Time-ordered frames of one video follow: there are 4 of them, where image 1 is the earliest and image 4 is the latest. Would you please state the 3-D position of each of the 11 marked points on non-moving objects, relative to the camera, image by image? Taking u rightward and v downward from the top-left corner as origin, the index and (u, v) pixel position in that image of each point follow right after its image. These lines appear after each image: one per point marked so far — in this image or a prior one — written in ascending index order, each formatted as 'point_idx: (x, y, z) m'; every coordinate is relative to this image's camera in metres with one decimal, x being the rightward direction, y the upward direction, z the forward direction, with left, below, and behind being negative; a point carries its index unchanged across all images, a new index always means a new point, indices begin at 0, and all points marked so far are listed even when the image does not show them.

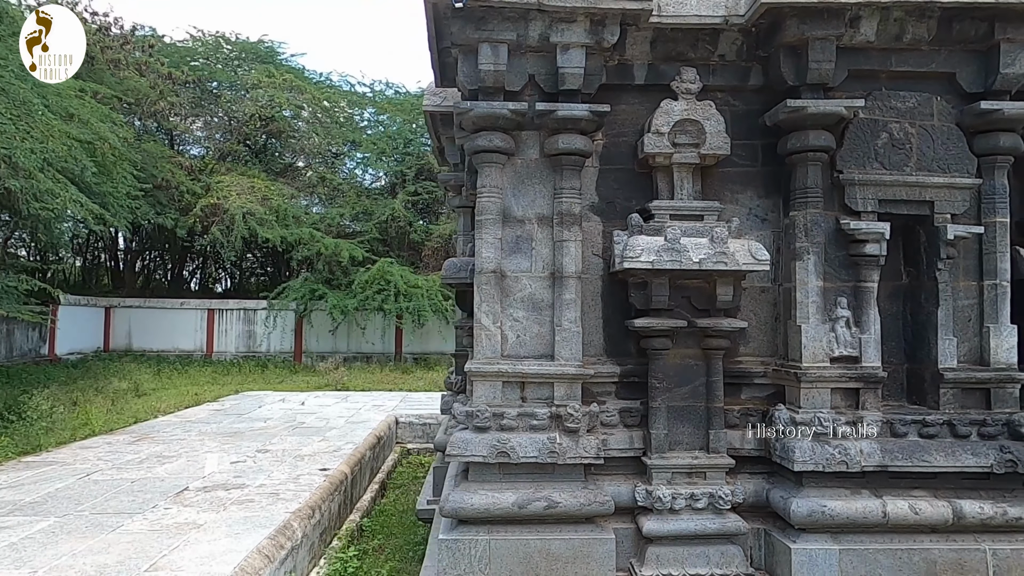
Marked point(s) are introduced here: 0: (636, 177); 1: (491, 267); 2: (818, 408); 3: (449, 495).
0: (+0.6, +0.6, +3.4) m
1: (-0.1, +0.1, +3.2) m
2: (+1.4, -0.6, +3.1) m
3: (-0.3, -1.0, +3.0) m
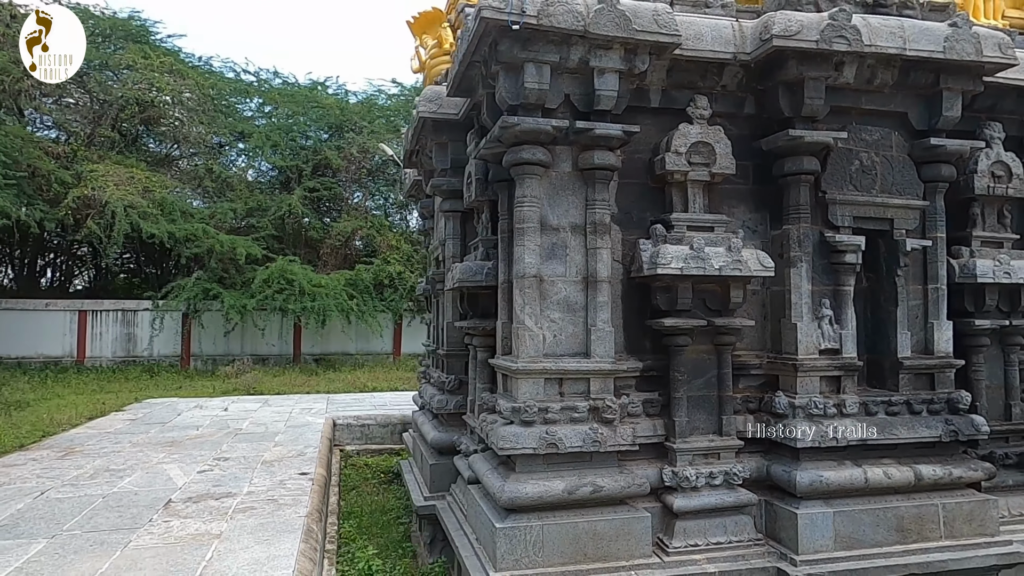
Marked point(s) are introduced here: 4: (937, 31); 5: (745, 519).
0: (+0.8, +0.6, +3.8) m
1: (+0.1, +0.1, +3.4) m
2: (+1.6, -0.6, +3.6) m
3: (0.0, -1.0, +3.2) m
4: (+2.3, +1.4, +3.6) m
5: (+1.2, -1.2, +3.5) m
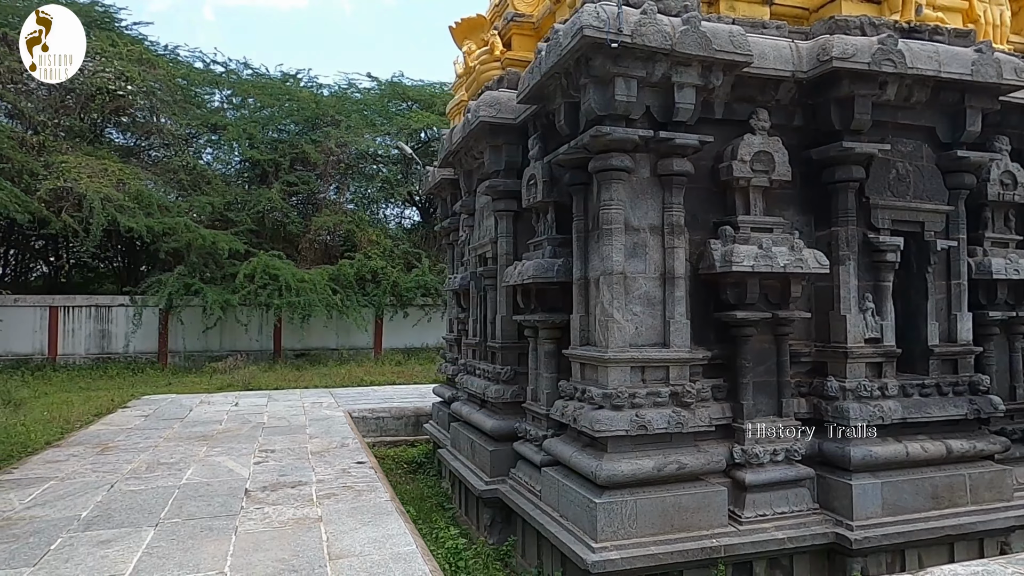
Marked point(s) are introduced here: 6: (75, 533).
0: (+1.3, +0.6, +4.1) m
1: (+0.6, +0.1, +3.7) m
2: (+2.1, -0.5, +4.0) m
3: (+0.5, -1.0, +3.5) m
4: (+2.8, +1.4, +4.1) m
5: (+1.7, -1.2, +3.9) m
6: (-2.4, -1.3, +3.6) m
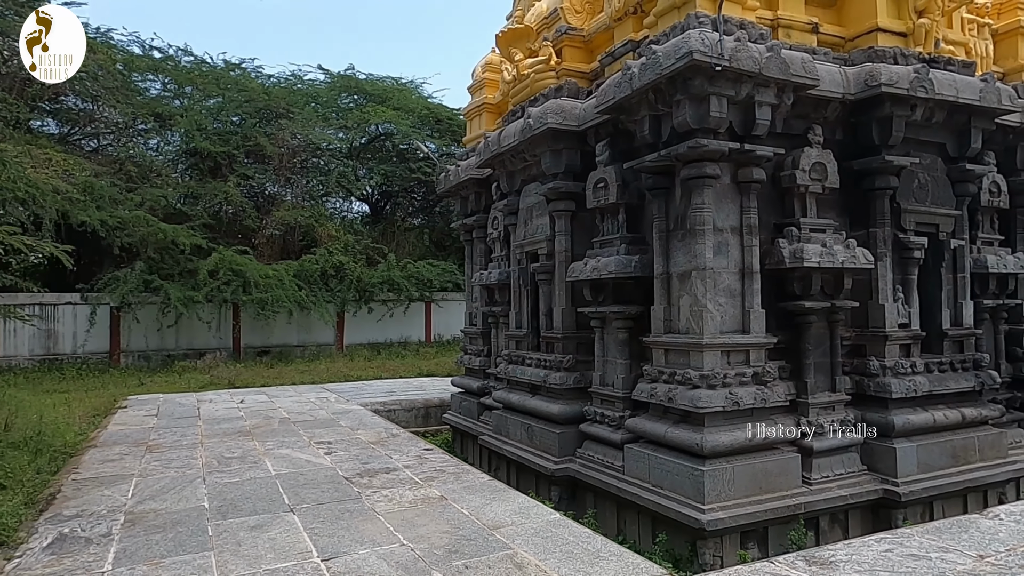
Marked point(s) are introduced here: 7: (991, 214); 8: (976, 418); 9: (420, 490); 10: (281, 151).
0: (+1.9, +0.6, +4.7) m
1: (+1.3, +0.1, +4.2) m
2: (+2.7, -0.5, +4.7) m
3: (+1.2, -0.9, +4.0) m
4: (+3.4, +1.5, +4.8) m
5: (+2.4, -1.2, +4.6) m
6: (-1.6, -1.3, +3.7) m
7: (+3.9, +0.6, +5.4) m
8: (+3.4, -1.0, +4.9) m
9: (-0.6, -1.3, +4.2) m
10: (-6.0, +3.6, +17.4) m
